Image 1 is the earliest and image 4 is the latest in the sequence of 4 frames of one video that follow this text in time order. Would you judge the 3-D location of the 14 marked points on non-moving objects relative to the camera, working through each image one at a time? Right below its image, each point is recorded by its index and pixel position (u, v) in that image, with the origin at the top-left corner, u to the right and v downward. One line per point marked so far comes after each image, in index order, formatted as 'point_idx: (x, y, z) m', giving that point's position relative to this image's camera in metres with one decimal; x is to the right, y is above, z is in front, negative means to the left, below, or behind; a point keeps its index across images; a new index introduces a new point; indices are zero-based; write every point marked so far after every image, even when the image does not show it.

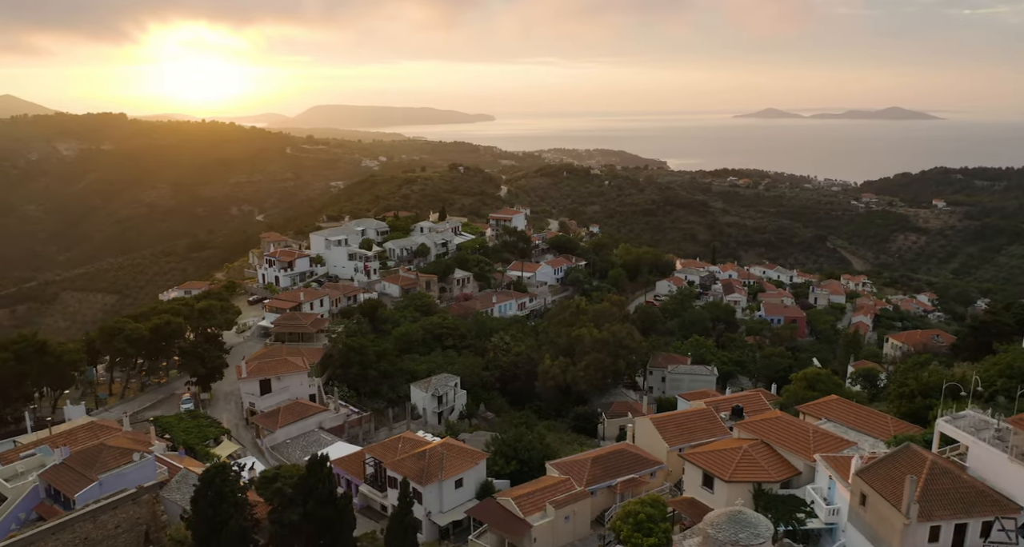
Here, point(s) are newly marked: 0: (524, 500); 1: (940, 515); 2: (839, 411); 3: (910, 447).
0: (+0.1, -6.5, +20.0) m
1: (+8.7, -5.0, +14.1) m
2: (+9.4, -4.0, +19.8) m
3: (+9.1, -4.0, +15.5) m
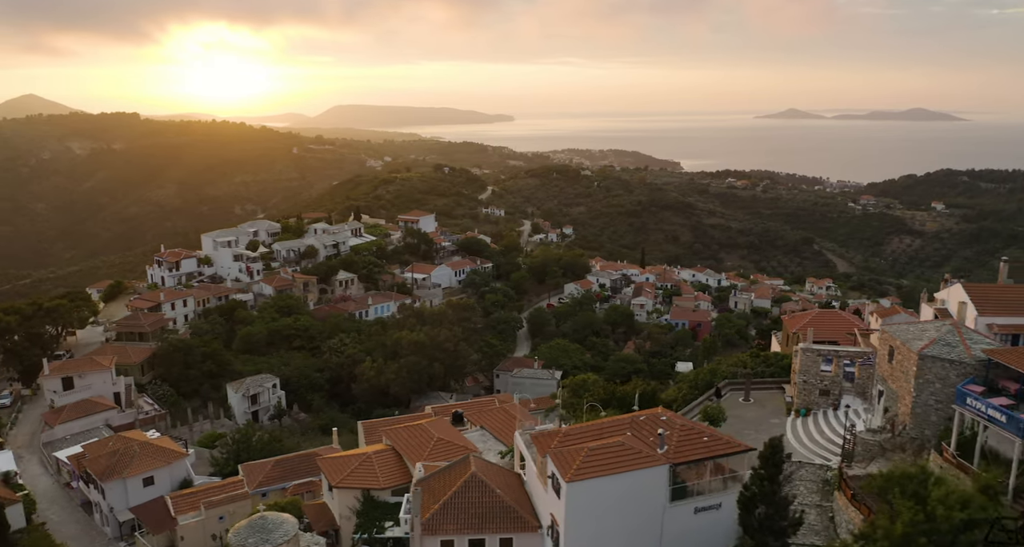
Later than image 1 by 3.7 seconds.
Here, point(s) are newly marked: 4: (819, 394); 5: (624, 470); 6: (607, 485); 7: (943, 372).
0: (-9.7, -6.7, +20.3) m
1: (-1.3, -5.2, +14.0) m
2: (-0.4, -4.2, +19.7) m
3: (-0.9, -4.2, +15.5) m
4: (+7.5, -2.9, +16.7) m
5: (+2.0, -3.6, +12.5) m
6: (+1.7, -3.8, +12.4) m
7: (+8.4, -1.9, +13.2) m
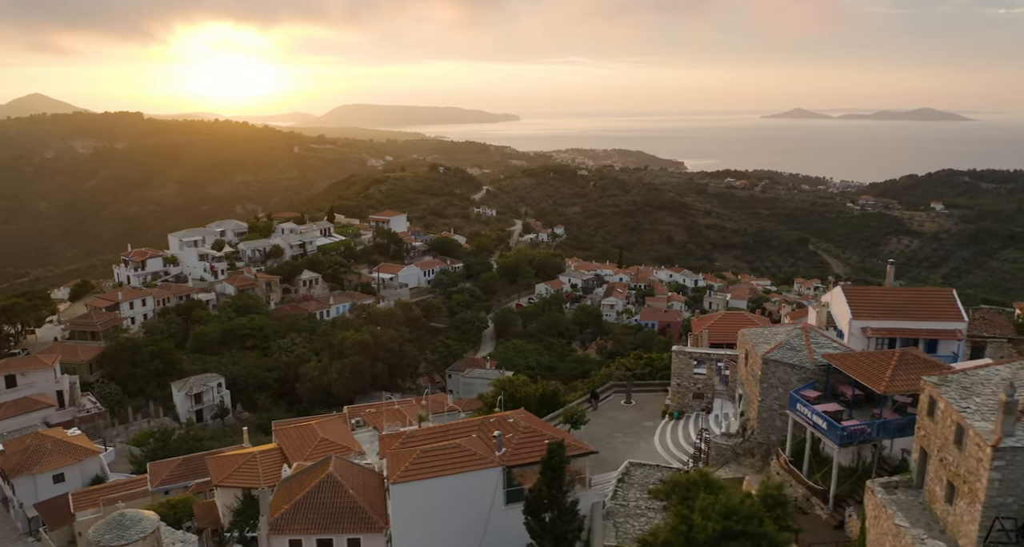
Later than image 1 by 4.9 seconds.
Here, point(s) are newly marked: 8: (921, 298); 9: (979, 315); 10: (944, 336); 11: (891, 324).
0: (-12.8, -6.7, +20.4) m
1: (-4.4, -5.2, +14.1) m
2: (-3.5, -4.2, +19.8) m
3: (-4.0, -4.2, +15.6) m
4: (+4.4, -3.0, +16.7) m
5: (-1.1, -3.6, +12.5) m
6: (-1.4, -3.9, +12.5) m
7: (+5.3, -2.0, +13.2) m
8: (+9.9, -0.6, +16.6) m
9: (+11.8, -1.1, +17.6) m
10: (+10.1, -1.4, +16.1) m
11: (+9.0, -1.2, +16.3) m
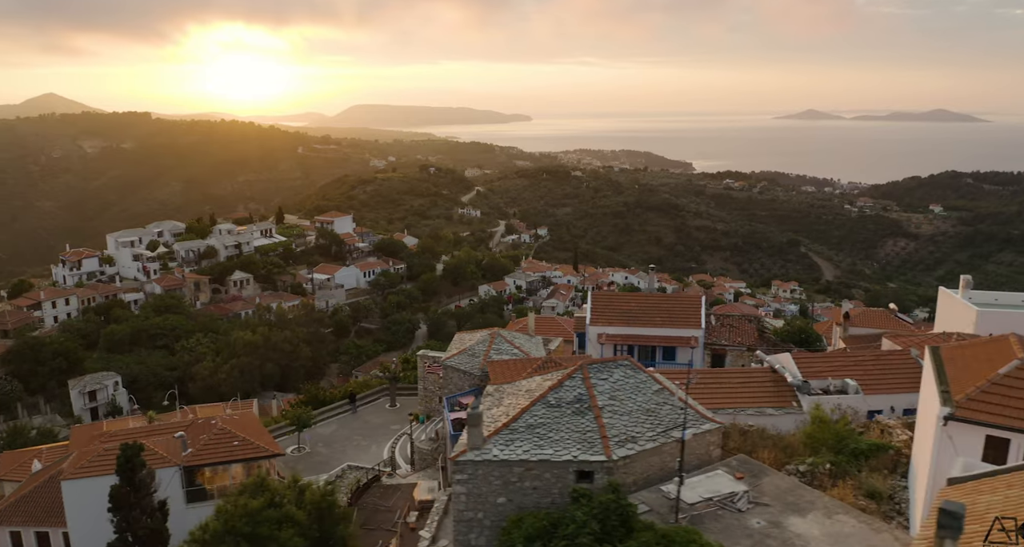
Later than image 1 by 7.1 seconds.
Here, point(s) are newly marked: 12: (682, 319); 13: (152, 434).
0: (-18.9, -6.7, +21.1) m
1: (-10.6, -5.3, +14.7) m
2: (-9.6, -4.3, +20.3) m
3: (-10.2, -4.3, +16.1) m
4: (-1.8, -3.2, +17.0) m
5: (-7.4, -3.7, +13.0) m
6: (-7.7, -4.0, +12.9) m
7: (-1.0, -2.2, +13.5) m
8: (+3.8, -0.8, +16.8) m
9: (+5.6, -1.3, +17.7) m
10: (+3.9, -1.6, +16.2) m
11: (+2.8, -1.4, +16.5) m
12: (+4.1, -1.1, +16.6) m
13: (-7.4, -3.3, +14.3) m
